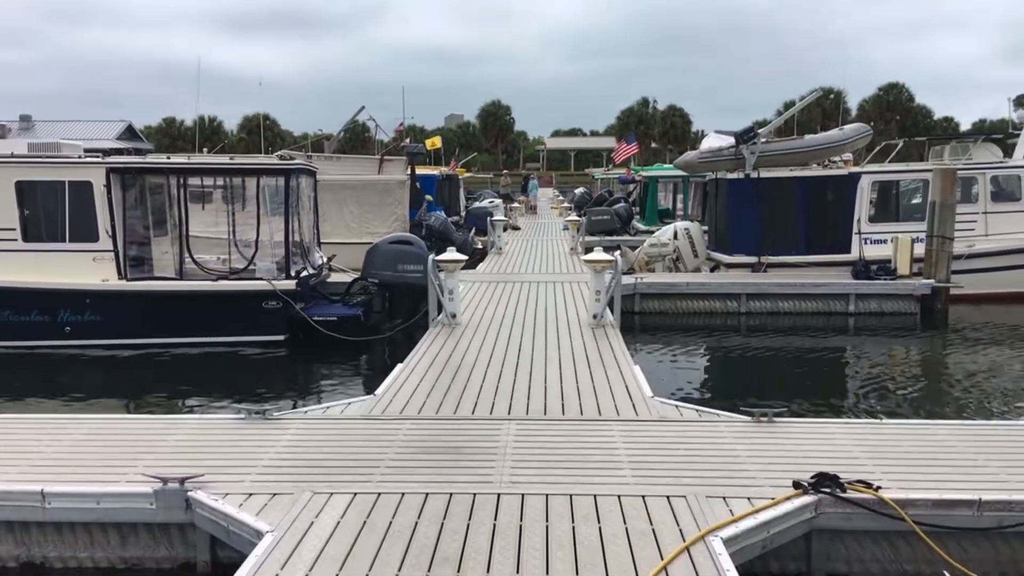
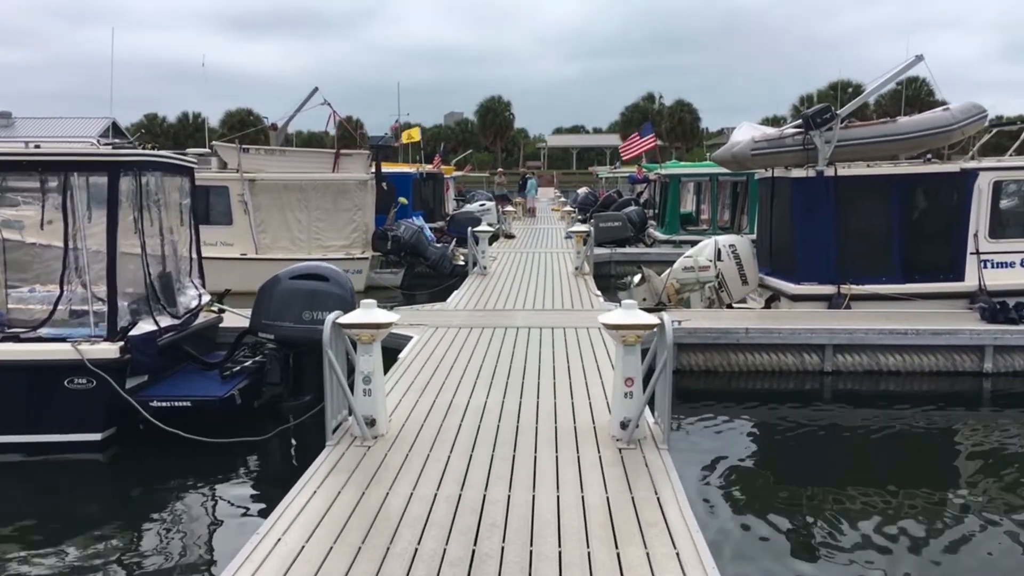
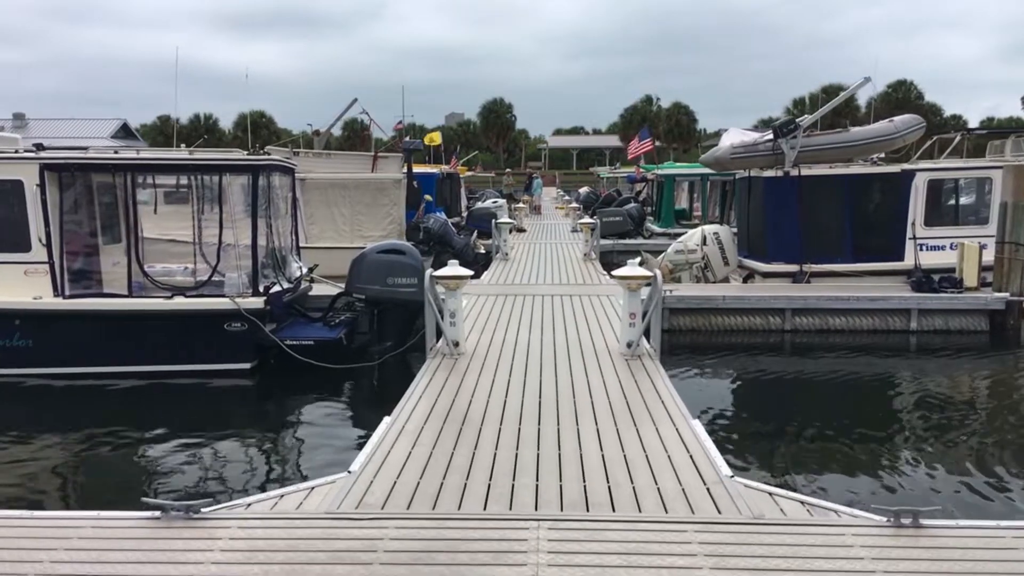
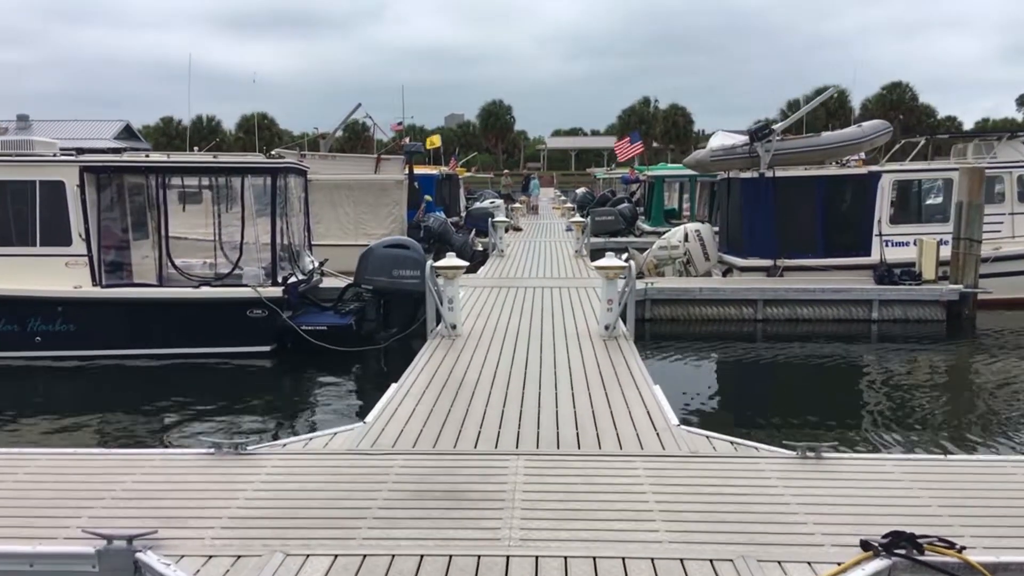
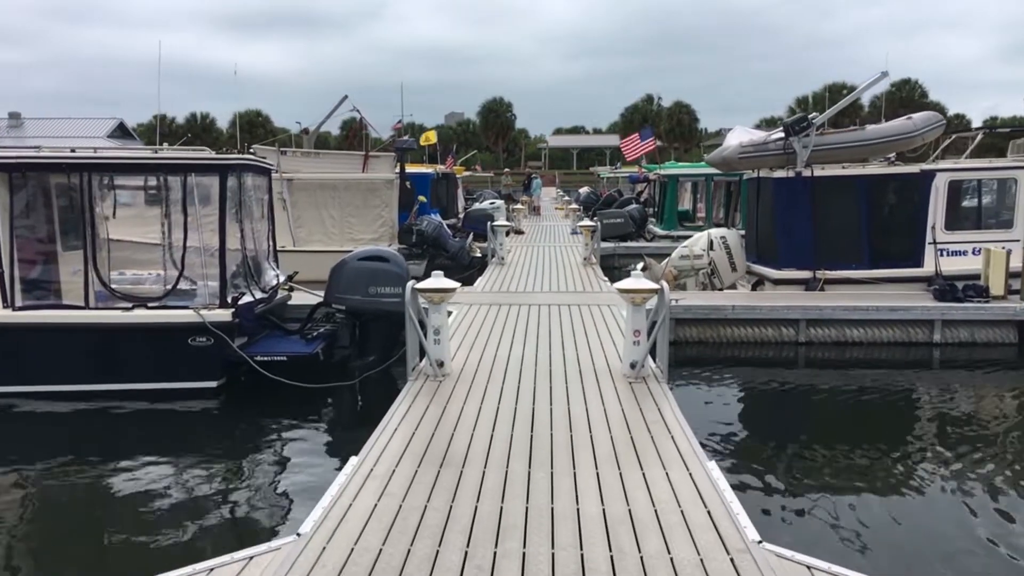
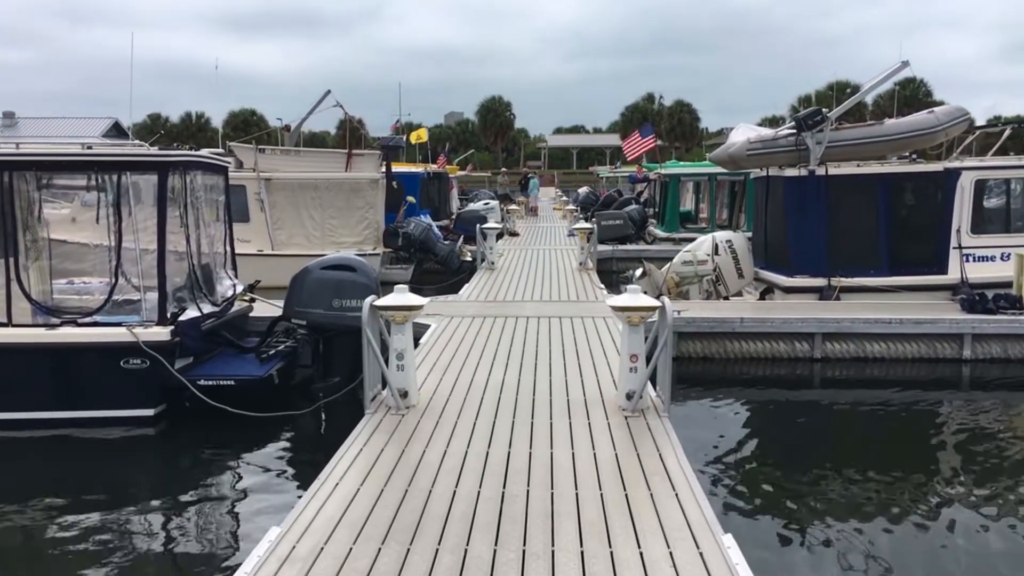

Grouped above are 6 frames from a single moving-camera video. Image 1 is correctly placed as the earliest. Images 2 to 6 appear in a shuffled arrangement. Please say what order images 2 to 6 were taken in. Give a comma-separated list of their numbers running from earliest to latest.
4, 3, 5, 6, 2
